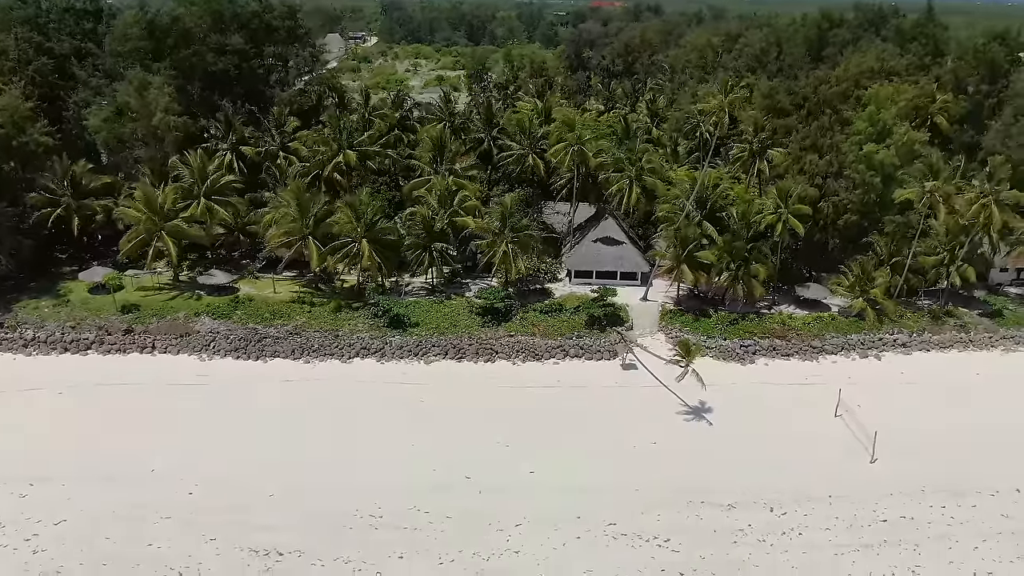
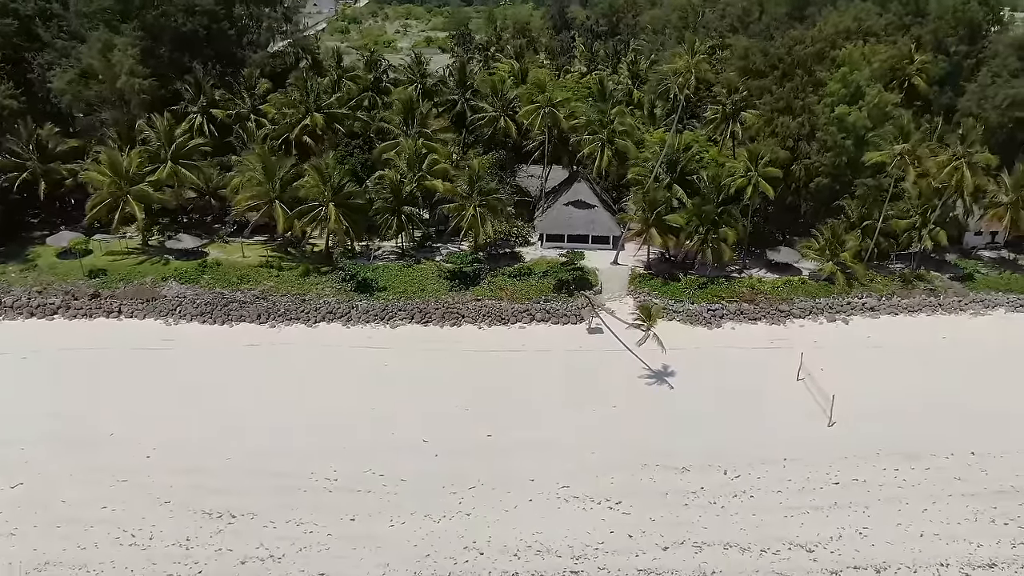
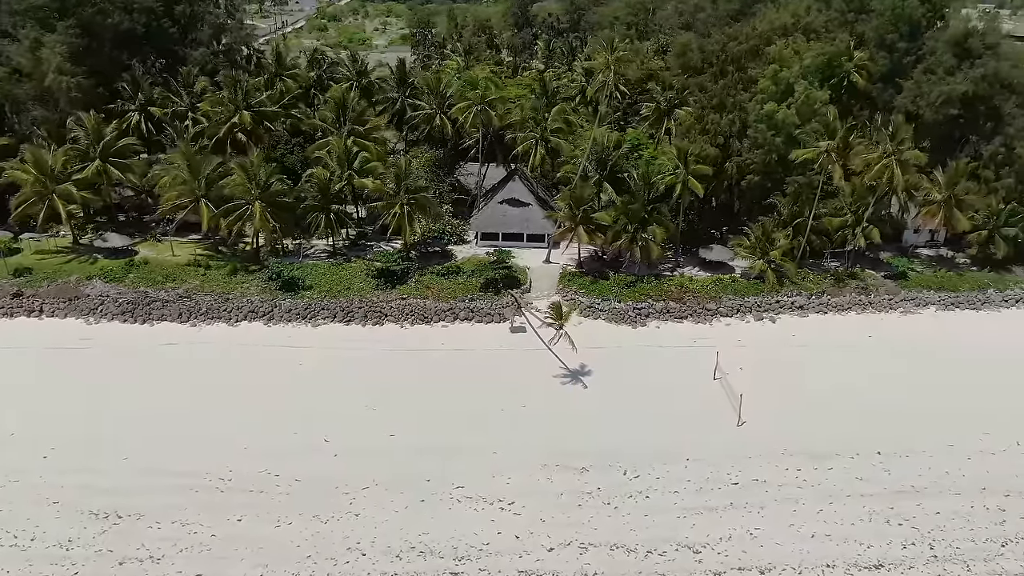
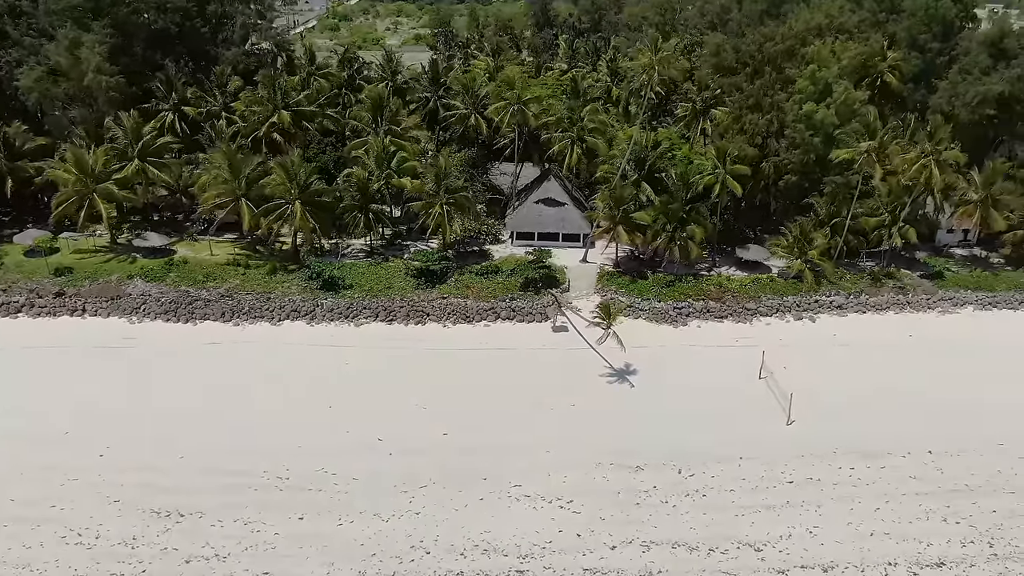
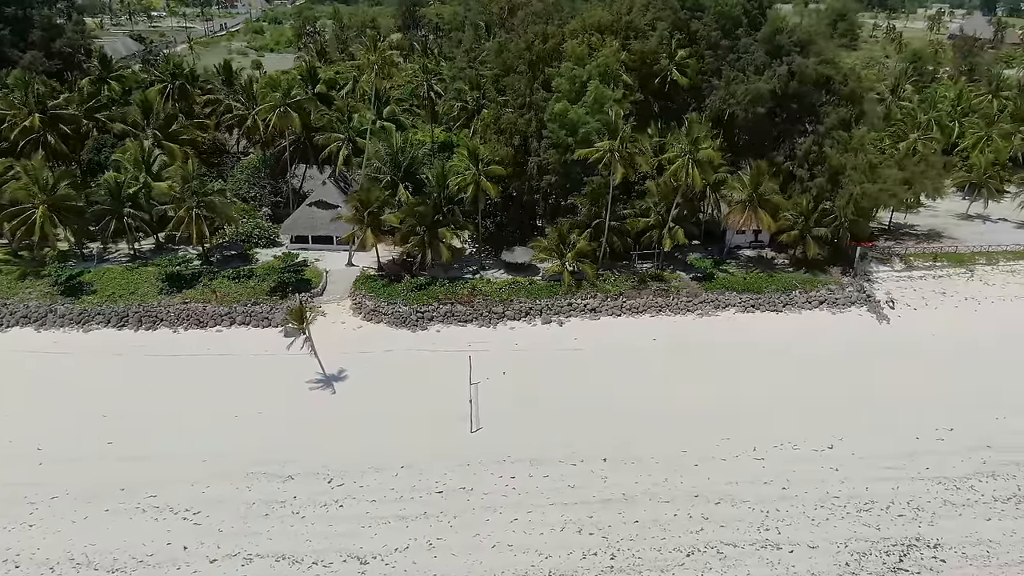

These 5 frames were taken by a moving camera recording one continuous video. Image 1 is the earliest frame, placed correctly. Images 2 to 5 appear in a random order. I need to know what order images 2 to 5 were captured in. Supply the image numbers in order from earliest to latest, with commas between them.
2, 4, 3, 5
